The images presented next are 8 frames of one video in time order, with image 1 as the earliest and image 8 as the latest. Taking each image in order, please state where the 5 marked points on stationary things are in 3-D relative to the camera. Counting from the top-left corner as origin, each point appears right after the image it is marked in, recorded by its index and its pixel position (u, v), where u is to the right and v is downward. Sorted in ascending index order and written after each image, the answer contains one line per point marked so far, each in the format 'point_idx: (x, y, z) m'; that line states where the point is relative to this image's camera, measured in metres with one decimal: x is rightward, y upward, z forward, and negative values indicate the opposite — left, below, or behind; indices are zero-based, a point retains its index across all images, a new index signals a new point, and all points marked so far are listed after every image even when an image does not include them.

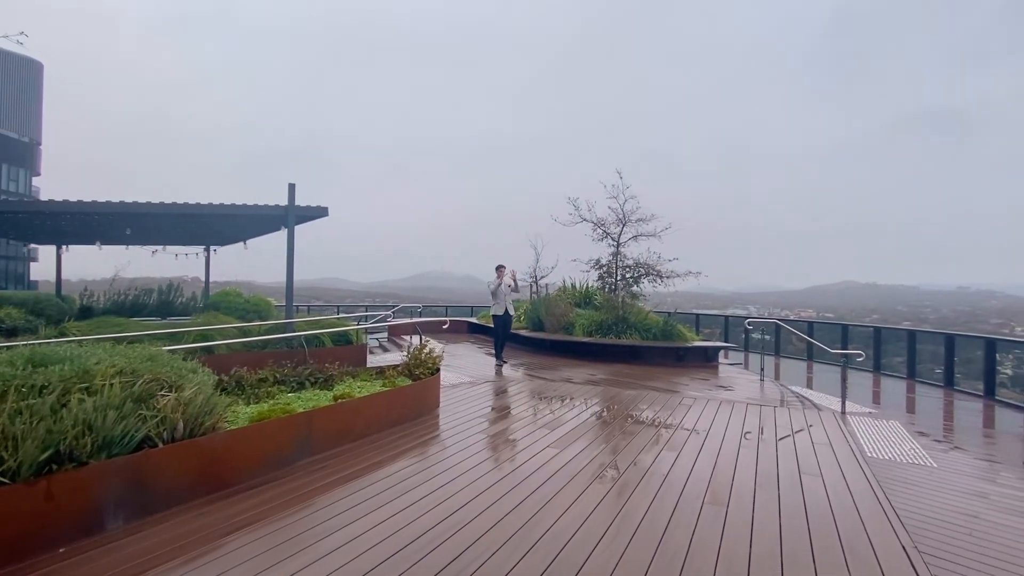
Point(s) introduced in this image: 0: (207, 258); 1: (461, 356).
0: (-6.4, +0.7, +11.5) m
1: (-0.8, -1.0, +8.3) m
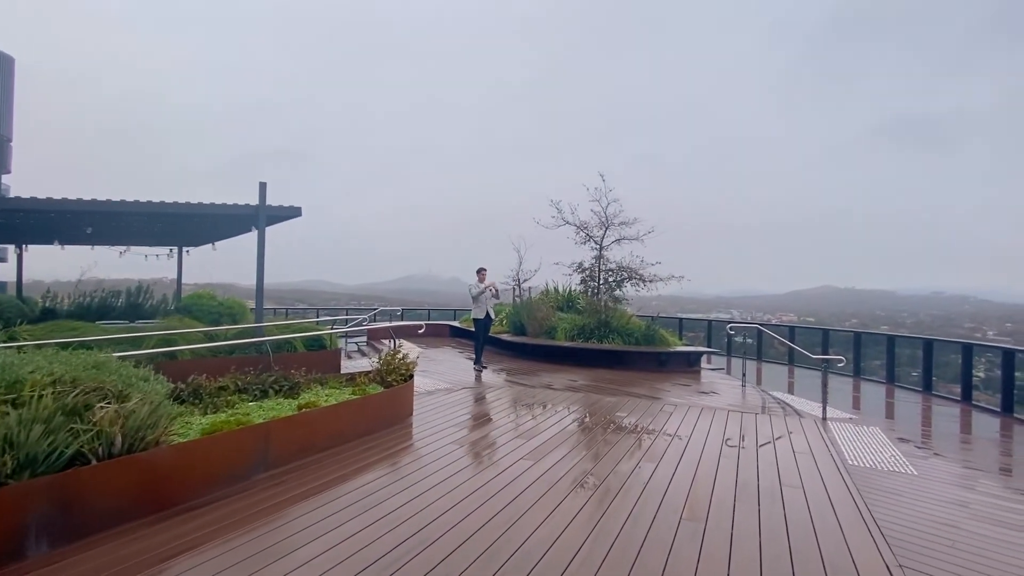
0: (-6.8, +0.6, +11.2) m
1: (-1.1, -1.1, +8.1) m
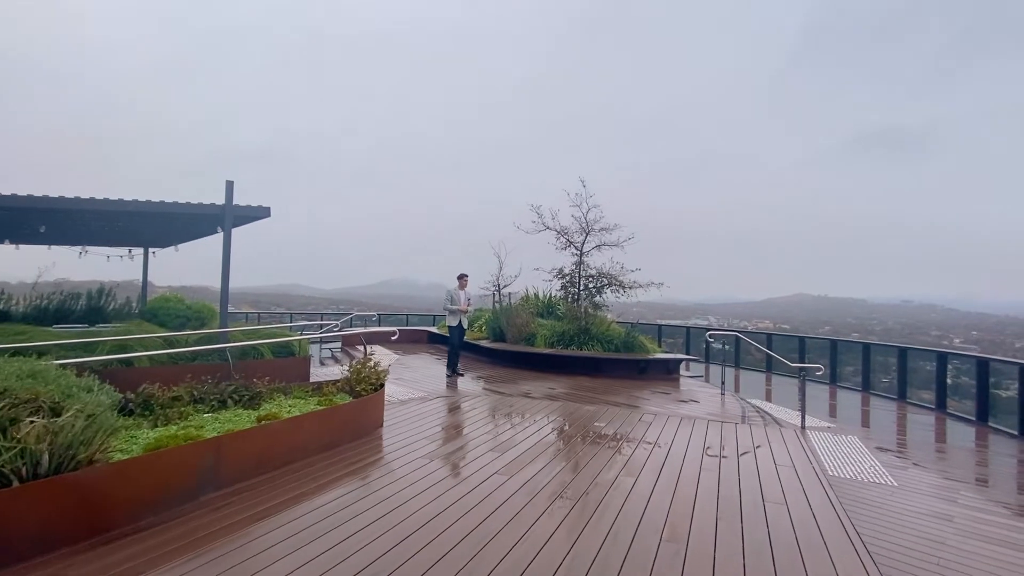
0: (-7.2, +0.6, +10.8) m
1: (-1.4, -1.1, +7.9) m
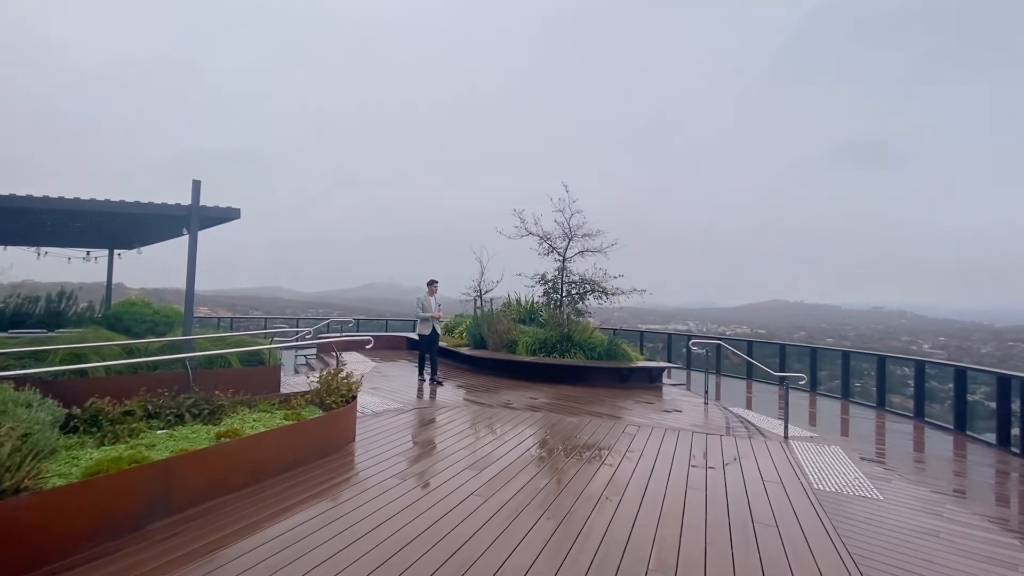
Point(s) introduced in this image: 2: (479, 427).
0: (-7.5, +0.5, +10.4) m
1: (-1.7, -1.2, +7.7) m
2: (-0.3, -1.3, +5.3) m
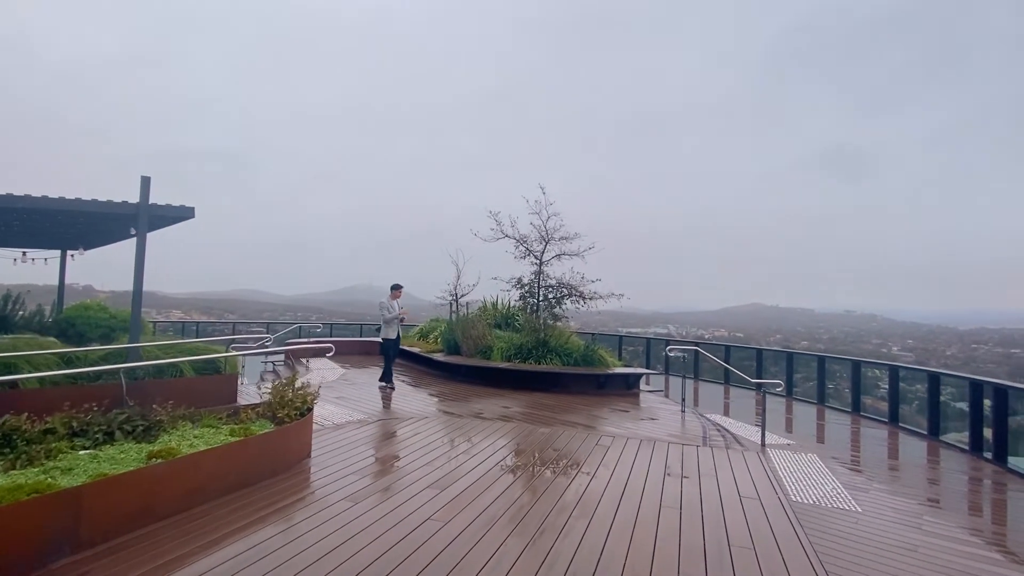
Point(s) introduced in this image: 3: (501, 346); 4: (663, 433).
0: (-8.0, +0.4, +9.9) m
1: (-2.0, -1.3, +7.3) m
2: (-0.6, -1.4, +5.1) m
3: (-0.2, -0.9, +8.4) m
4: (+1.5, -1.5, +5.6) m
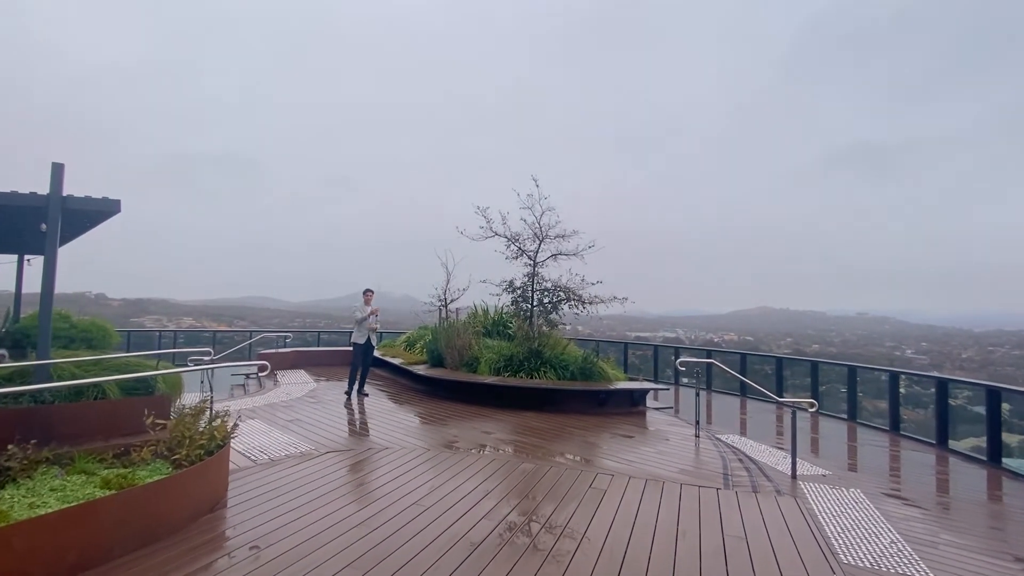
0: (-8.1, +0.3, +9.1) m
1: (-2.1, -1.3, +6.5) m
2: (-0.7, -1.4, +4.2) m
3: (-0.3, -0.9, +7.5) m
4: (+1.4, -1.5, +4.6) m
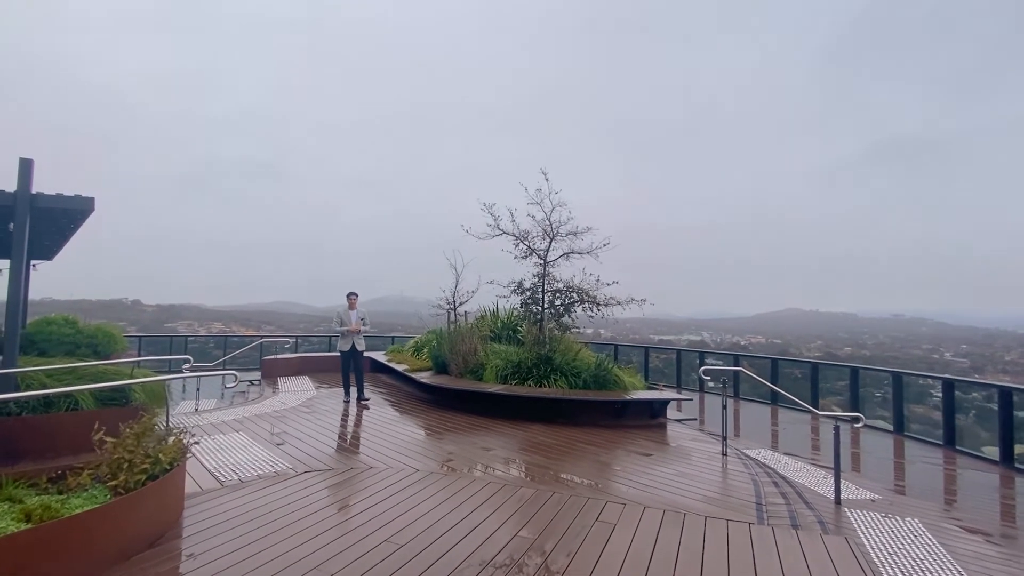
0: (-7.9, +0.2, +9.0) m
1: (-2.1, -1.4, +6.1) m
2: (-0.8, -1.4, +3.8) m
3: (-0.2, -1.0, +7.0) m
4: (+1.4, -1.5, +4.1) m
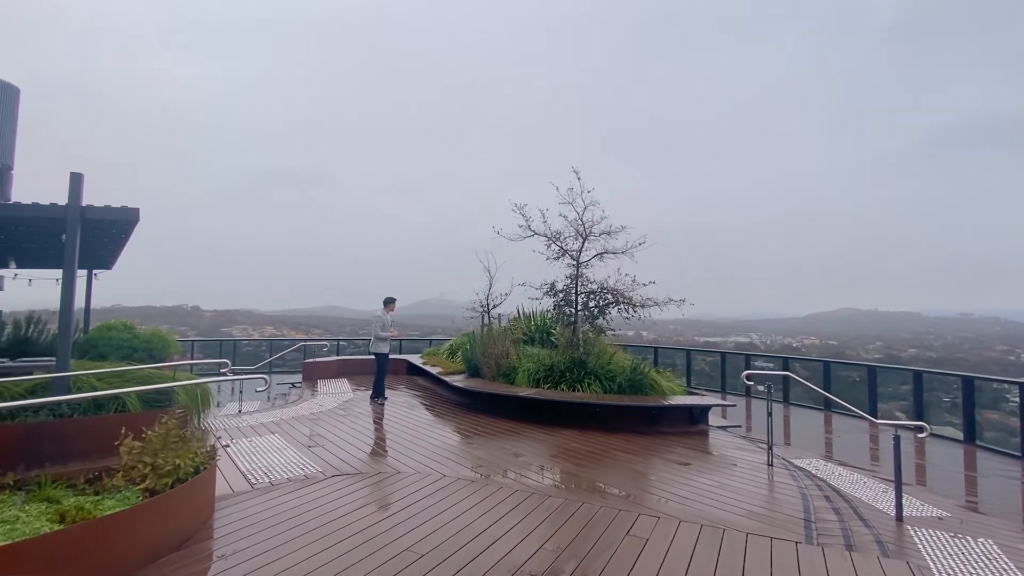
0: (-7.3, +0.1, +9.5) m
1: (-1.7, -1.4, +6.2) m
2: (-0.6, -1.4, +3.7) m
3: (+0.3, -1.0, +7.0) m
4: (+1.6, -1.5, +3.9) m
